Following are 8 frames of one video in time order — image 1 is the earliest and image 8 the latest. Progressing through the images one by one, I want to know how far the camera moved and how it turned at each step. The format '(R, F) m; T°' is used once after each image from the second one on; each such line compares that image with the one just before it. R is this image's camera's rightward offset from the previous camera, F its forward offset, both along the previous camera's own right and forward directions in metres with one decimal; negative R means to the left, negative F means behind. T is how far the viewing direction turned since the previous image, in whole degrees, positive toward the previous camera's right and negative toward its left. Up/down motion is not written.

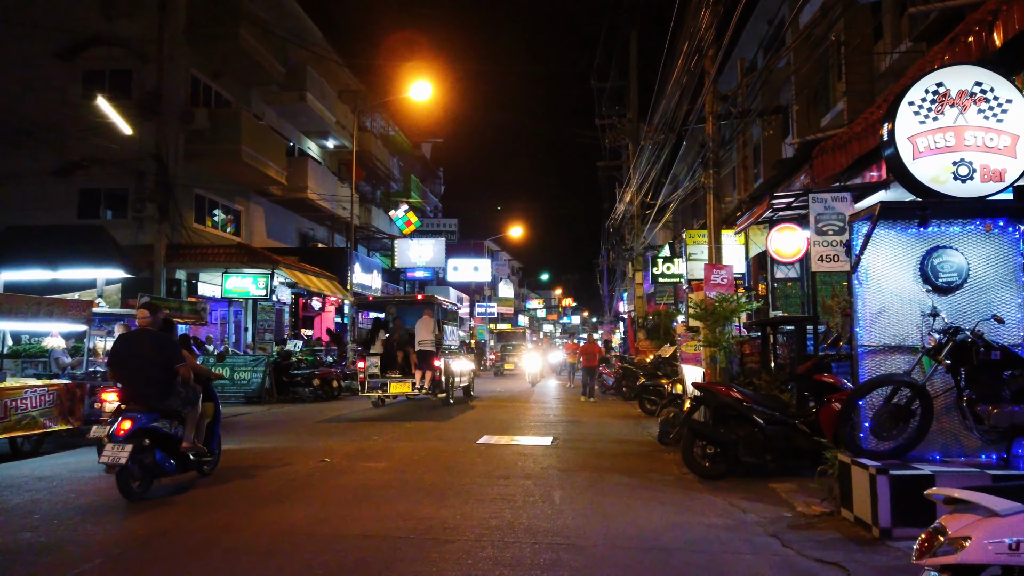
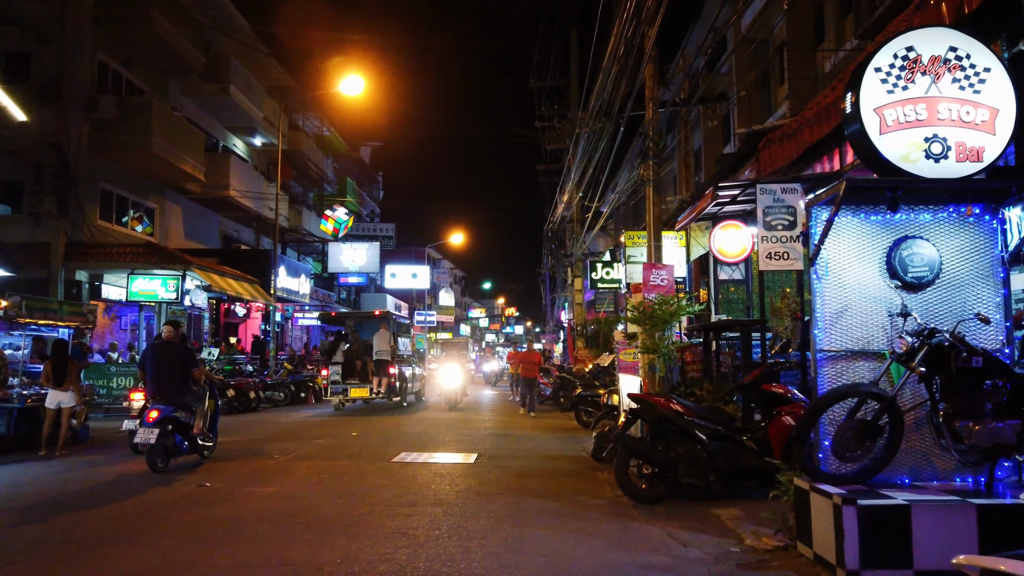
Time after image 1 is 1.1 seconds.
(+0.3, +1.2) m; +4°
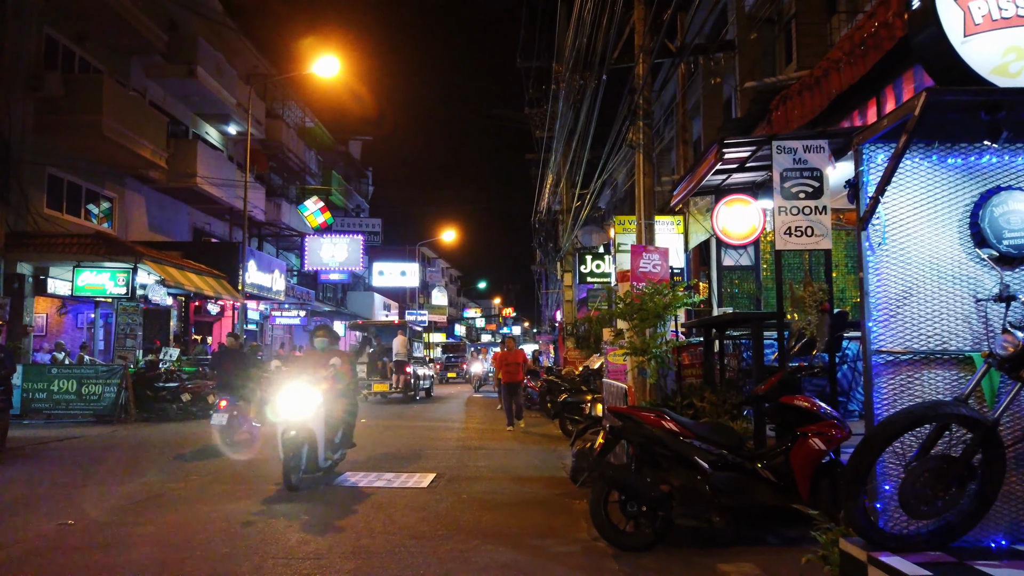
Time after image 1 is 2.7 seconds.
(+0.4, +1.8) m; 0°
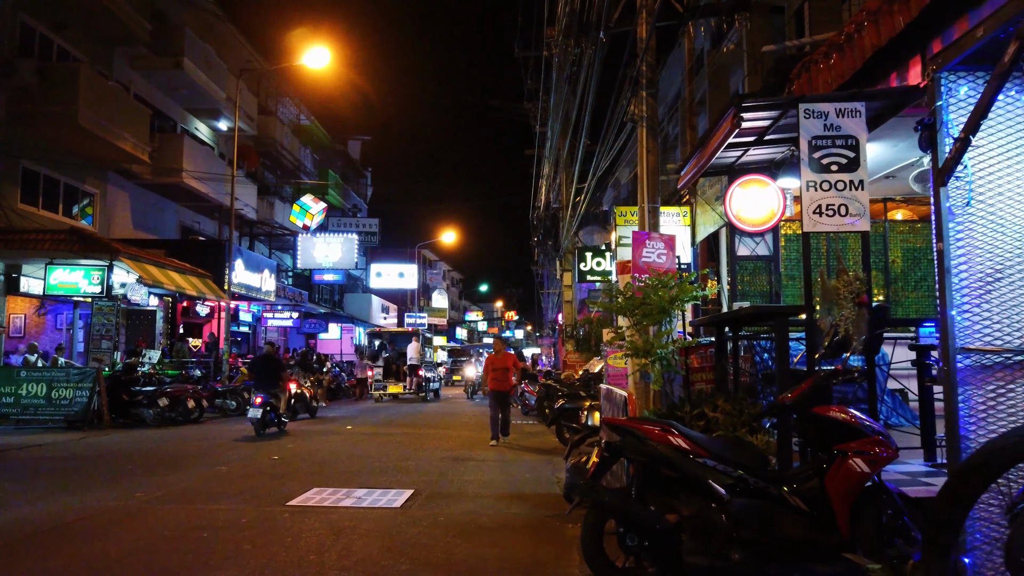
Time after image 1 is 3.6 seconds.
(+0.2, +1.0) m; 0°
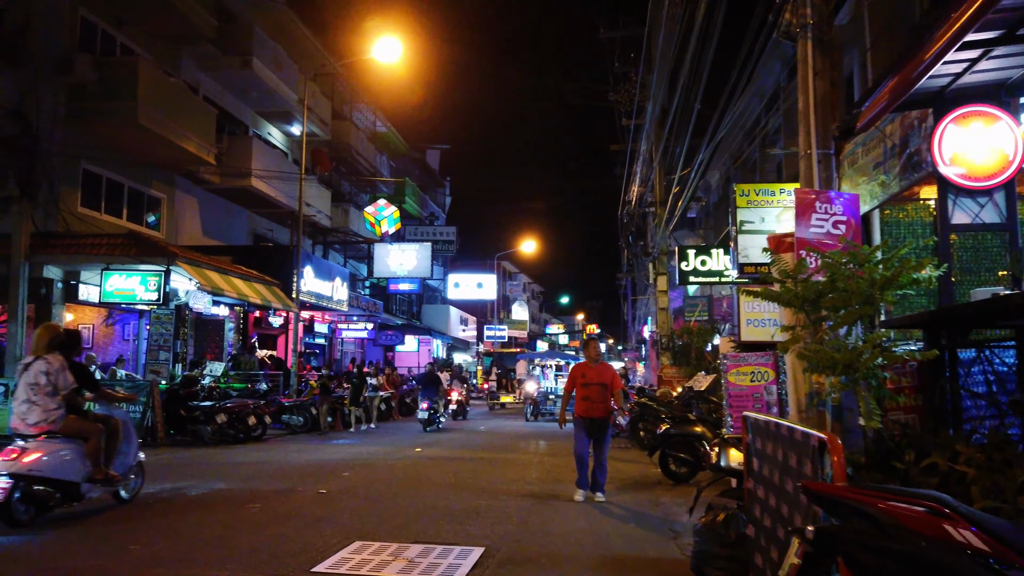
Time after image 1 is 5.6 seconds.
(-0.2, +2.2) m; -6°
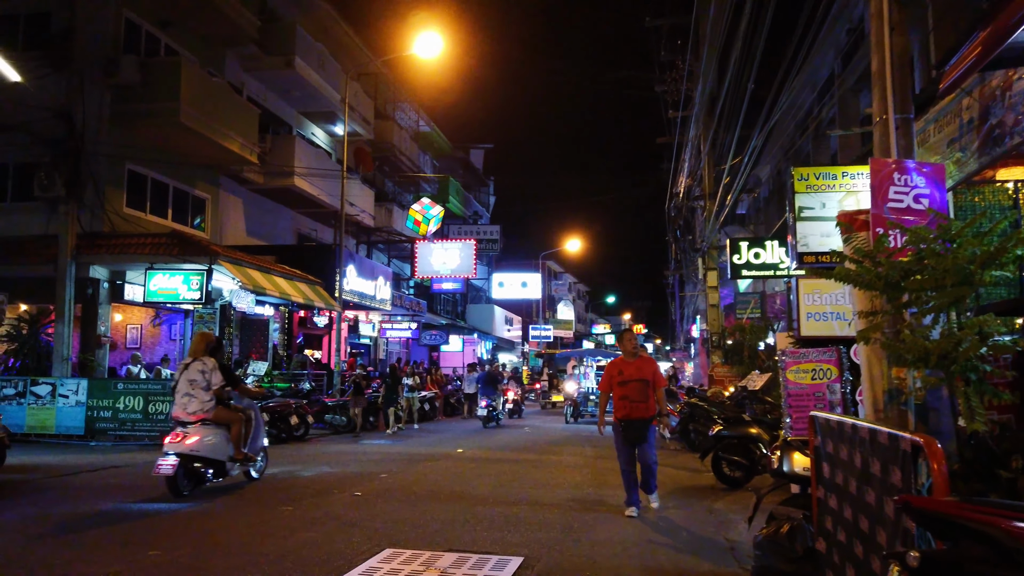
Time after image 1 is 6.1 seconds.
(0.0, +0.5) m; -3°
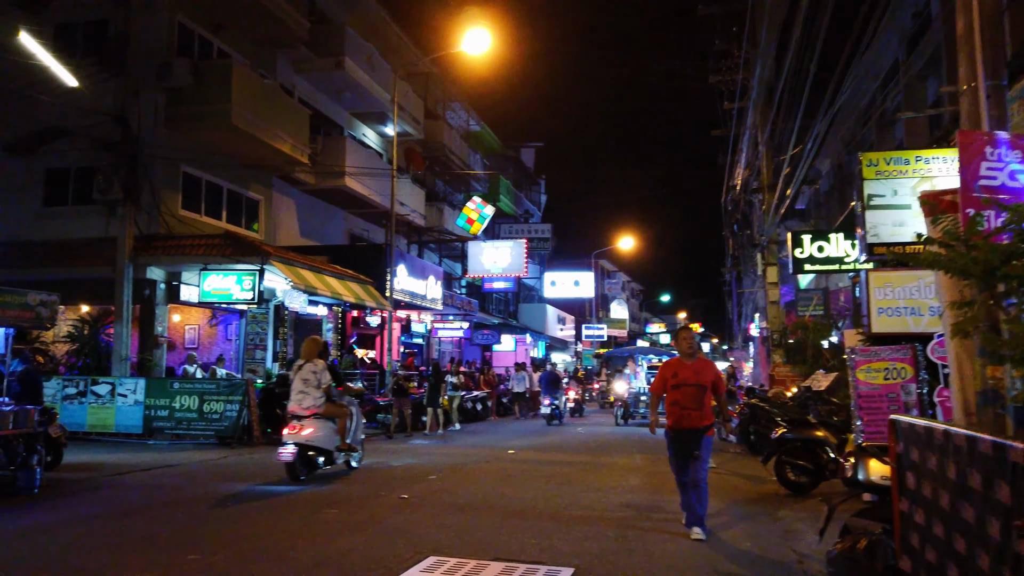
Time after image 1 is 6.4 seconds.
(0.0, +0.3) m; -4°
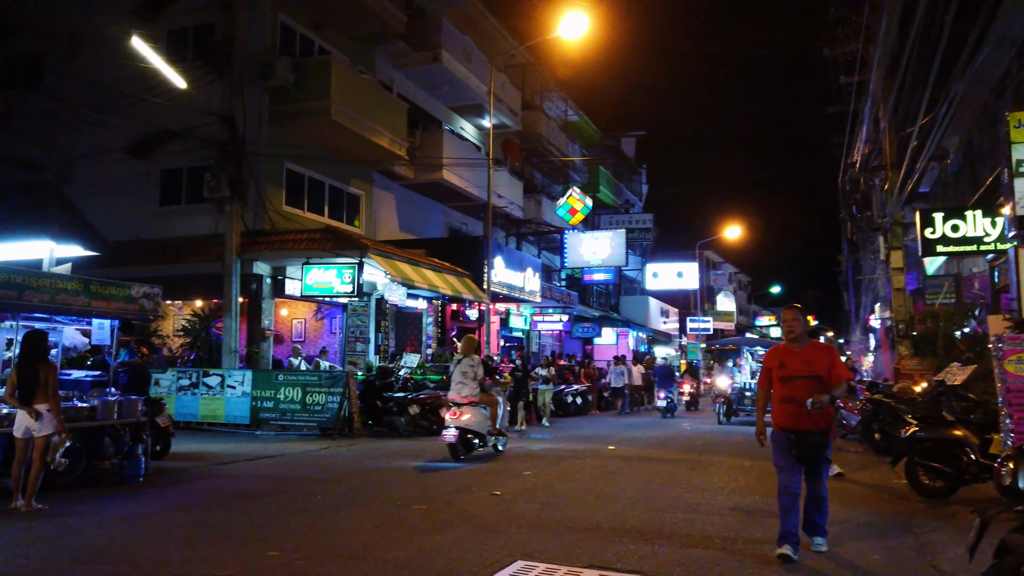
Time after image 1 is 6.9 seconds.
(+0.1, +0.5) m; -8°
